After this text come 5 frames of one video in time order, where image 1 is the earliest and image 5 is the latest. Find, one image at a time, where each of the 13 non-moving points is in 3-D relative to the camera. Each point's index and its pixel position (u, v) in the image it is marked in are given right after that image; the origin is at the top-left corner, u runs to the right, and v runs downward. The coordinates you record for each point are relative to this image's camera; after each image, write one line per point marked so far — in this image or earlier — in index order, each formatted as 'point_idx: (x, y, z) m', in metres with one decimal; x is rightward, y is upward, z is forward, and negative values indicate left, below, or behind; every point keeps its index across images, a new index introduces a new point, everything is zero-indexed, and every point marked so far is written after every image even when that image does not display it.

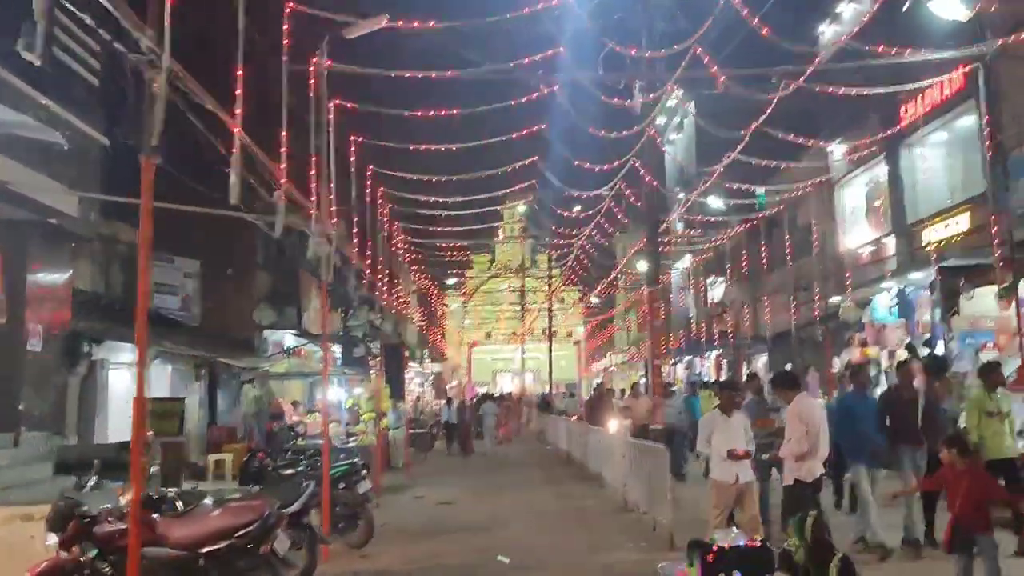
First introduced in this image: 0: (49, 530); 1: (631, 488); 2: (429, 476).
0: (-3.1, -1.6, +5.8) m
1: (+1.6, -2.6, +11.6) m
2: (-1.8, -3.9, +18.4) m
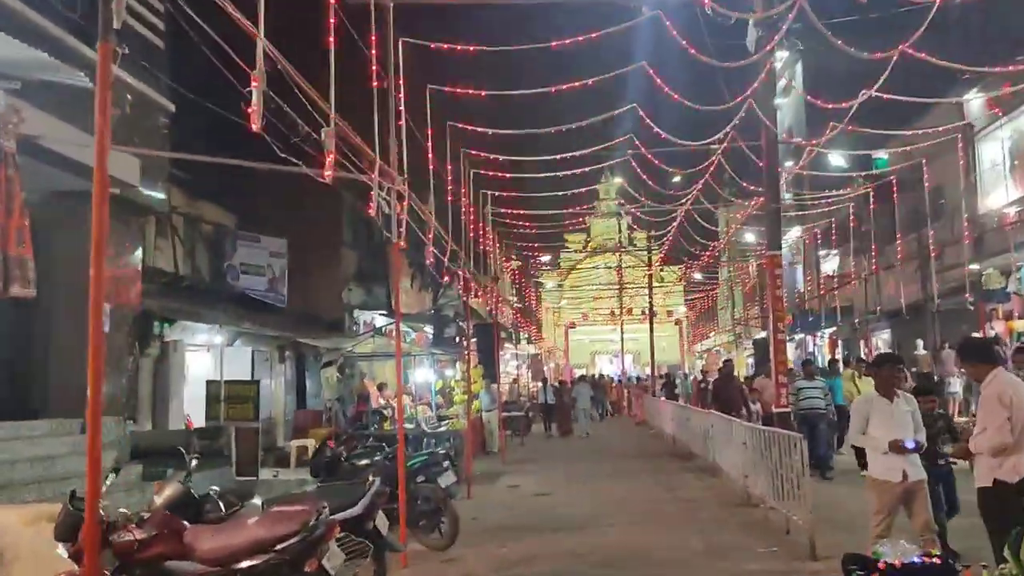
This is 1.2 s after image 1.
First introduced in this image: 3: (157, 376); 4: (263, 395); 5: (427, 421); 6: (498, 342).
0: (-2.5, -1.4, +4.8) m
1: (+2.8, -2.2, +10.1) m
2: (+0.2, -3.4, +17.3) m
3: (-4.9, -1.2, +12.1) m
4: (-4.5, -1.9, +15.8) m
5: (-1.5, -2.3, +15.2) m
6: (-0.4, -1.2, +18.9) m
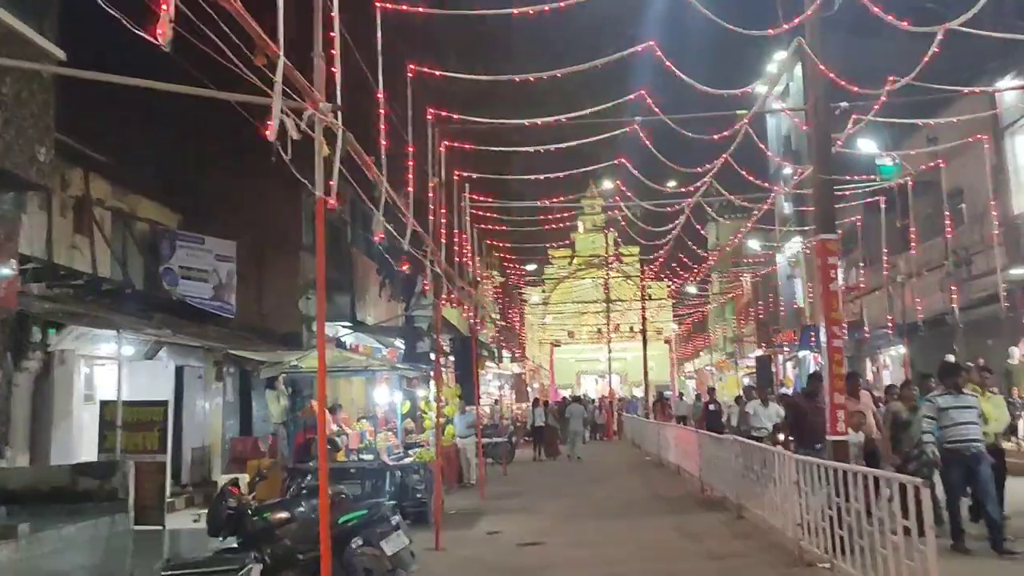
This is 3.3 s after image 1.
0: (-2.6, -1.2, +2.3) m
1: (+2.6, -2.1, +7.7) m
2: (-0.1, -3.5, +14.8) m
3: (-5.1, -1.2, +9.5) m
4: (-4.8, -2.0, +13.2) m
5: (-1.8, -2.4, +12.7) m
6: (-0.7, -1.3, +16.5) m
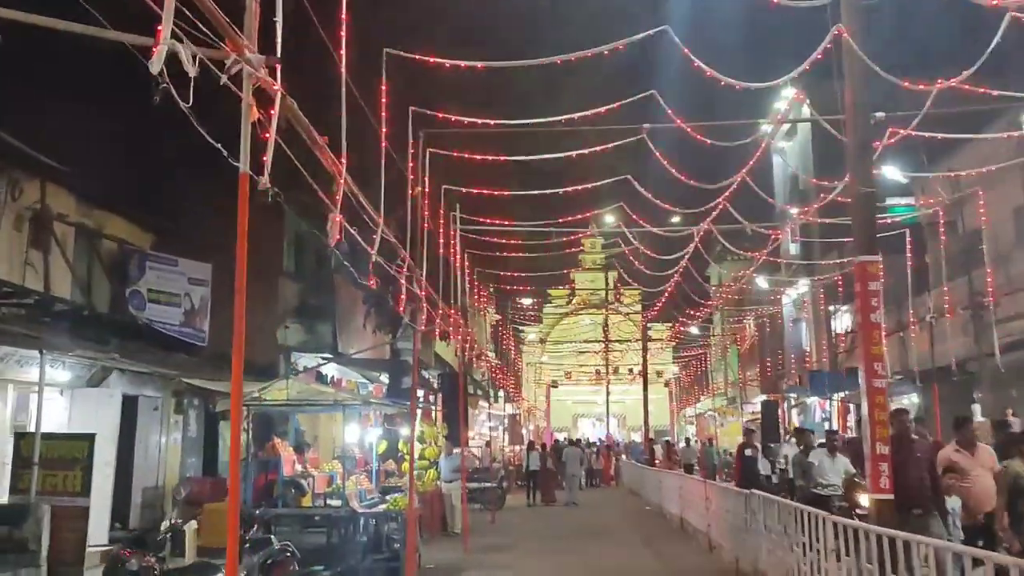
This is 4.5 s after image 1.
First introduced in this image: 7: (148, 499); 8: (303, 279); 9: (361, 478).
0: (-2.7, -1.0, +1.1) m
1: (+2.4, -2.3, +6.4) m
2: (-0.3, -4.0, +13.4) m
3: (-5.2, -1.3, +8.2) m
4: (-4.9, -2.3, +11.9) m
5: (-1.9, -2.7, +11.3) m
6: (-0.9, -1.8, +15.2) m
7: (-4.9, -2.8, +11.8) m
8: (-4.4, +0.2, +18.7) m
9: (-2.0, -2.6, +11.9) m
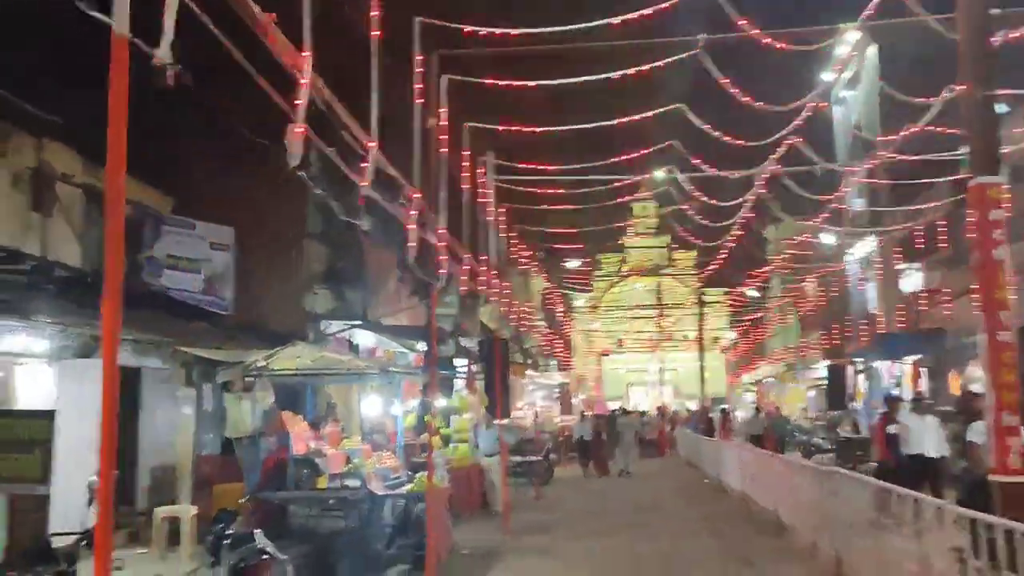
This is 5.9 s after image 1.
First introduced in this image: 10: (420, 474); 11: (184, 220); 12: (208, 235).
0: (-2.8, -0.9, -0.1) m
1: (+2.6, -1.9, +5.0) m
2: (+0.3, -3.4, +12.2) m
3: (-5.0, -0.9, +7.2) m
4: (-4.4, -1.8, +10.9) m
5: (-1.5, -2.2, +10.2) m
6: (-0.2, -1.2, +13.9) m
7: (-4.4, -2.4, +10.9) m
8: (-3.6, +0.9, +17.5) m
9: (-1.5, -2.1, +10.8) m
10: (-1.1, -2.3, +10.9) m
11: (-5.3, +1.1, +14.0) m
12: (-5.0, +0.9, +14.3) m
